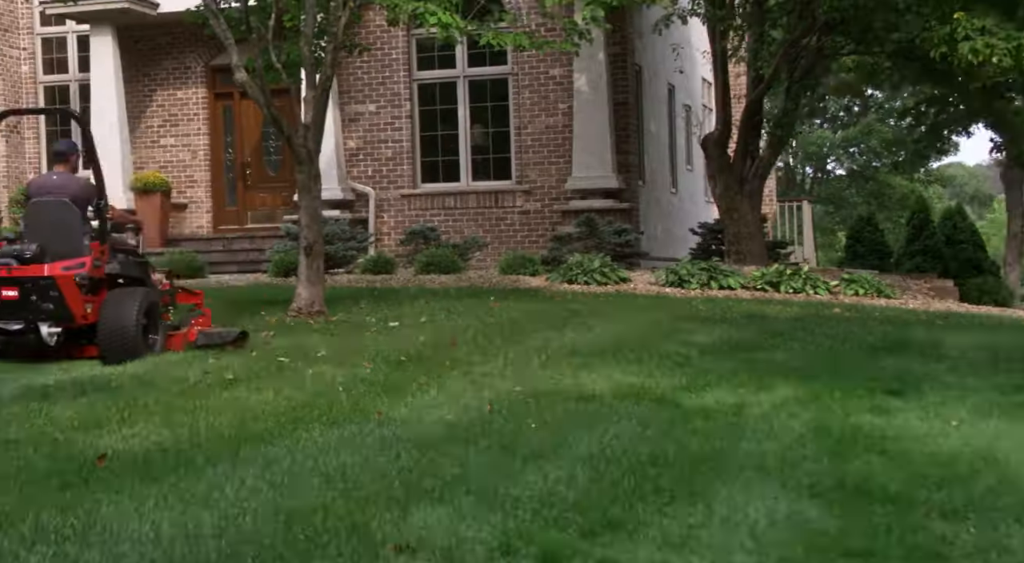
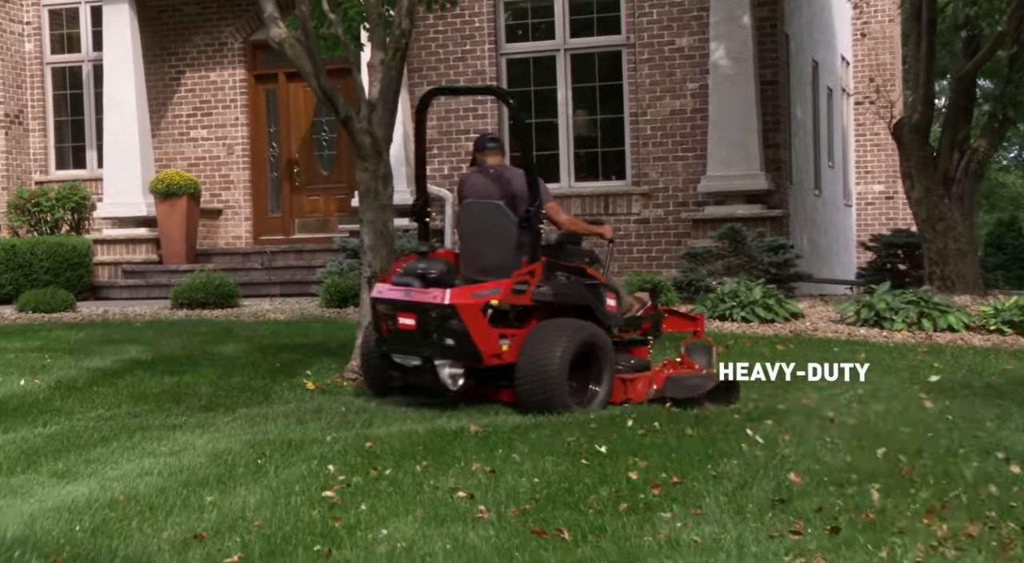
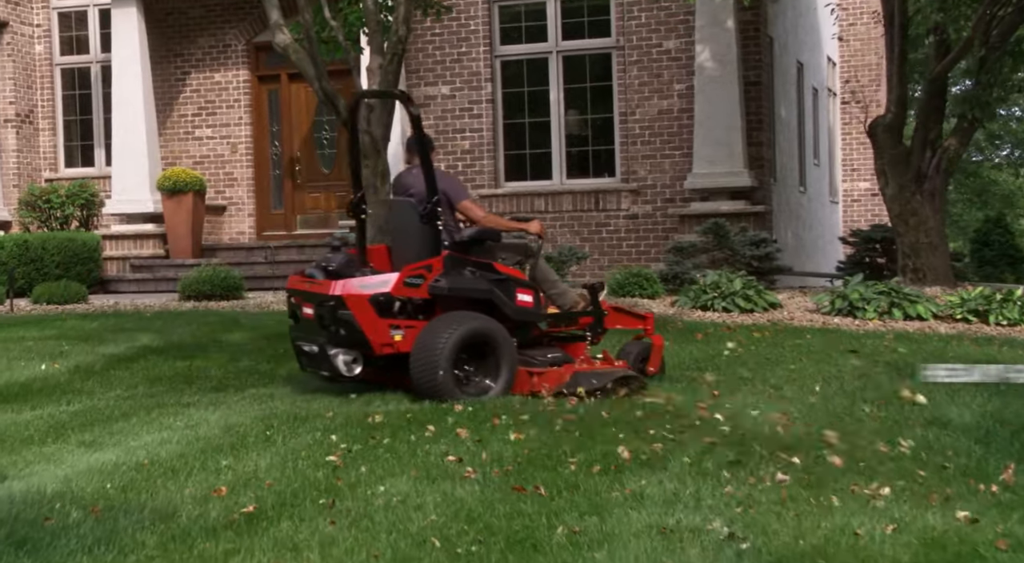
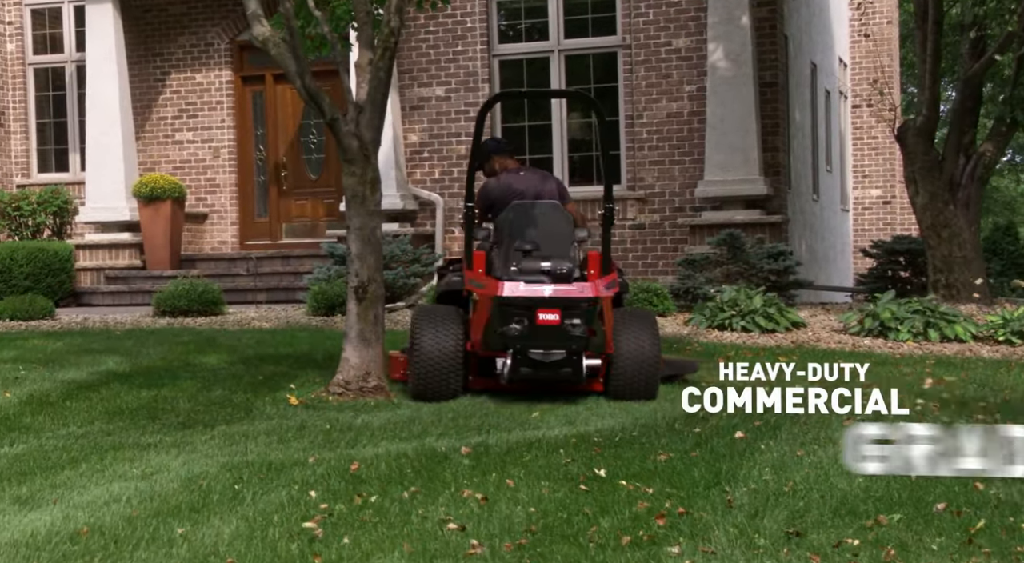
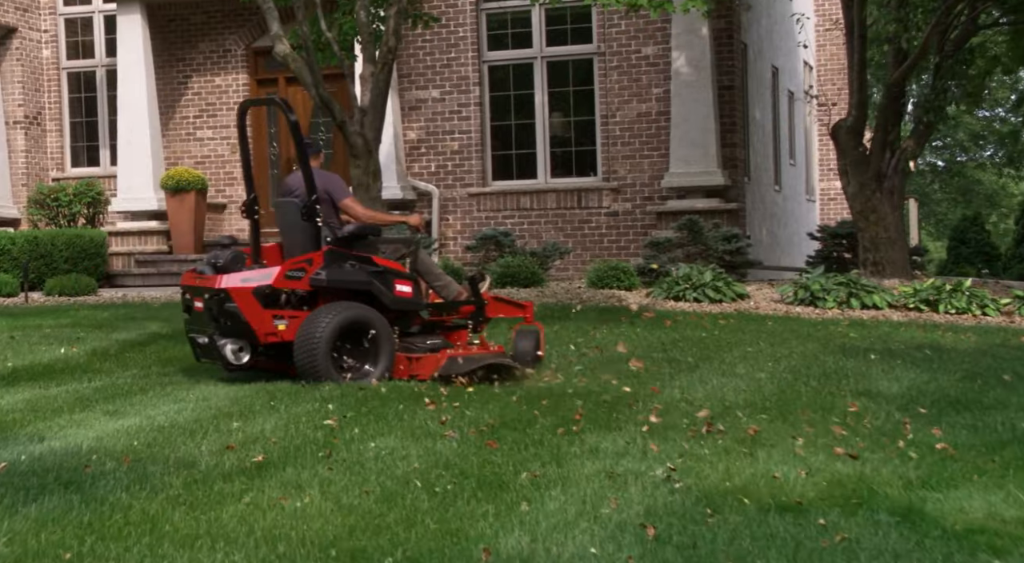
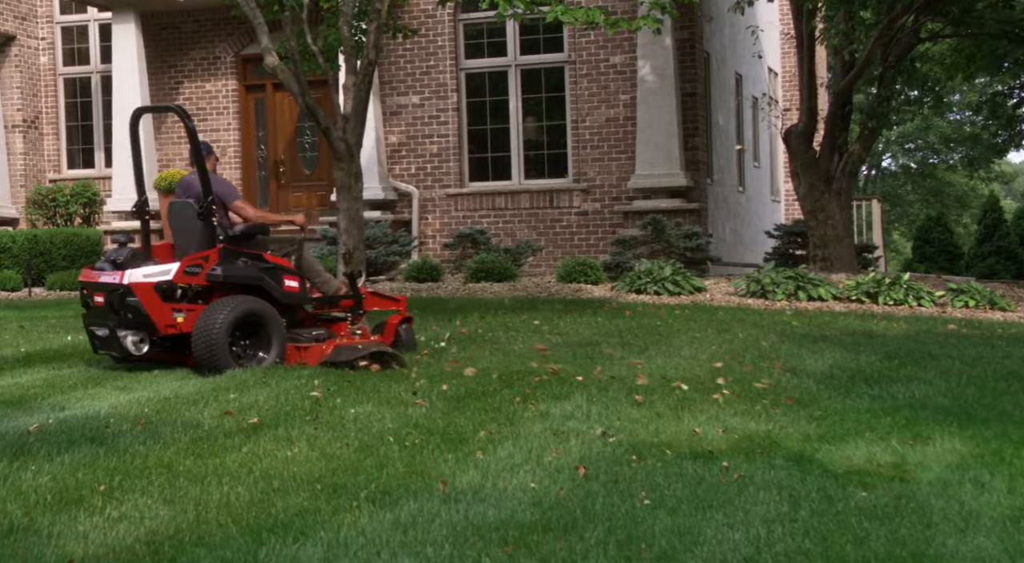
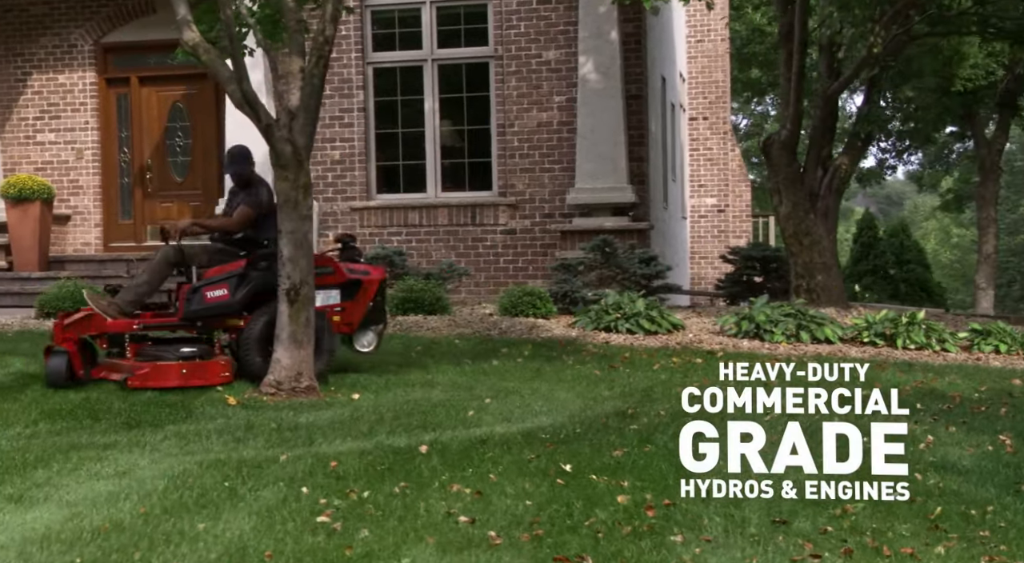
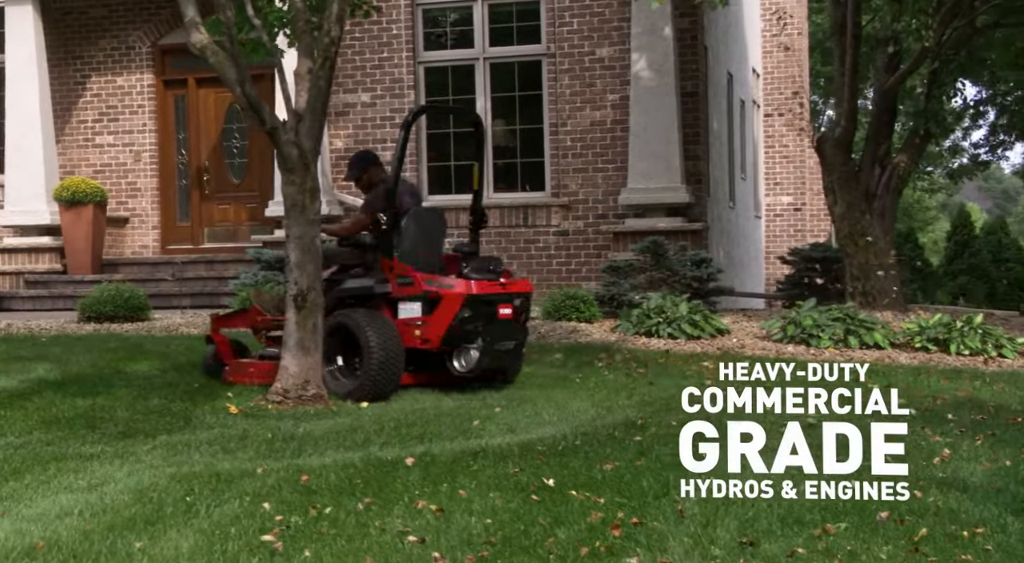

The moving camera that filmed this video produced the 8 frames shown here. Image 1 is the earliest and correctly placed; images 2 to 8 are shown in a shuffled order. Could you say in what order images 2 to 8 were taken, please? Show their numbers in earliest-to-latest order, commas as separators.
6, 5, 3, 2, 4, 8, 7
